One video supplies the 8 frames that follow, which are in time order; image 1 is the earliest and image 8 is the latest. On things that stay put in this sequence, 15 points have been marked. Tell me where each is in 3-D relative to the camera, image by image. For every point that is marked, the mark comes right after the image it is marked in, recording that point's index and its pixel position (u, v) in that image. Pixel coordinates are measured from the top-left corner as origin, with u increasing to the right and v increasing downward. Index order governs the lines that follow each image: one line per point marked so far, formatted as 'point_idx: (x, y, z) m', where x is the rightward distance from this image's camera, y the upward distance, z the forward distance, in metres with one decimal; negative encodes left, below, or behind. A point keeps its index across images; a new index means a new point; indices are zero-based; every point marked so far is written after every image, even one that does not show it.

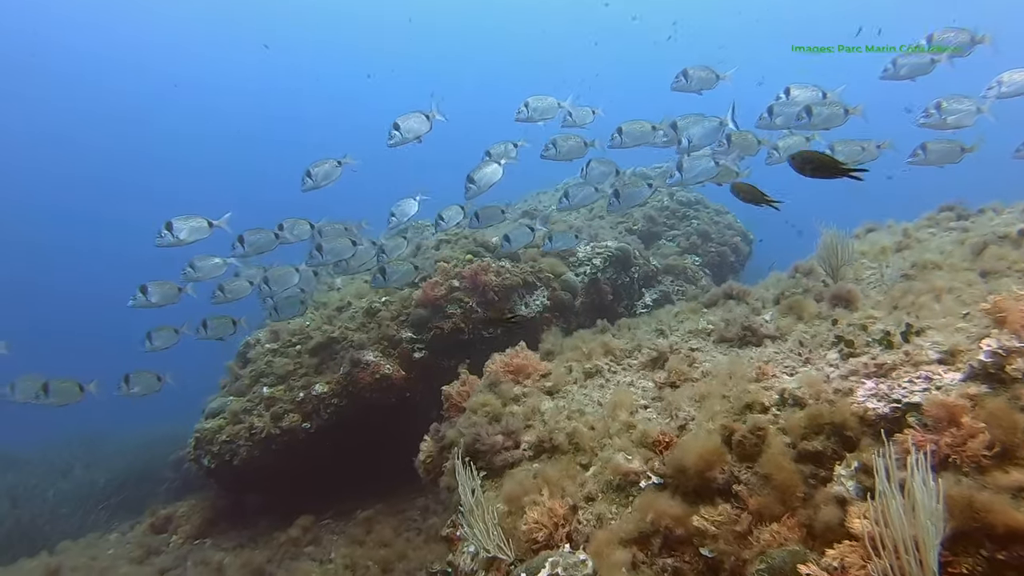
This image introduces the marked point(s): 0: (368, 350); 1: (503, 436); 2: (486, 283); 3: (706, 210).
0: (-1.6, -0.7, +8.2) m
1: (-0.1, -0.9, +4.6) m
2: (-0.3, +0.1, +8.5) m
3: (+3.5, +1.4, +13.5) m
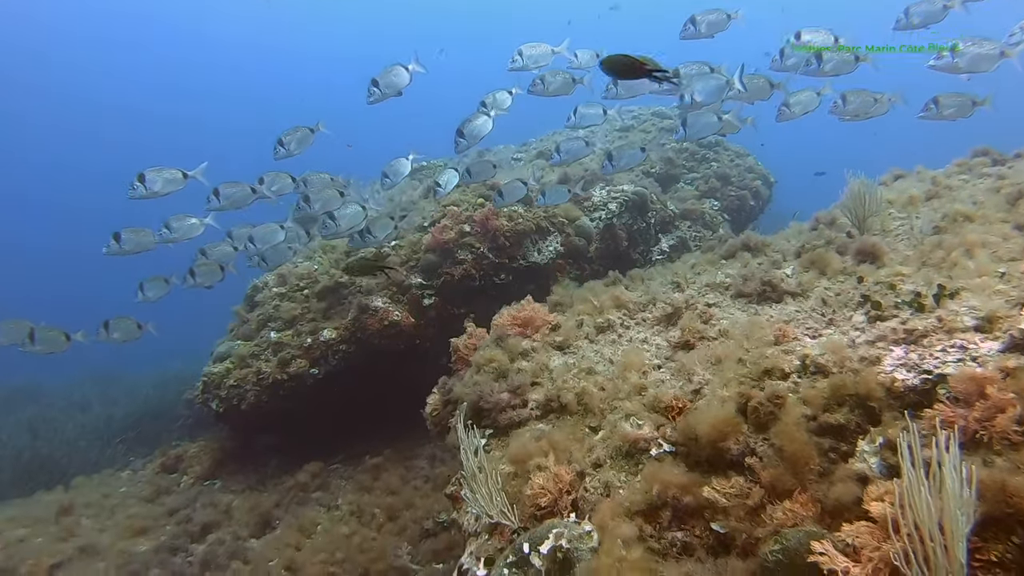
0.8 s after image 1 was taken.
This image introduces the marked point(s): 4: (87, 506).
0: (-1.5, -0.1, +8.0) m
1: (0.0, -0.6, +4.5) m
2: (-0.2, +0.7, +8.3) m
3: (+3.7, +2.3, +13.1) m
4: (-4.4, -2.4, +7.8) m
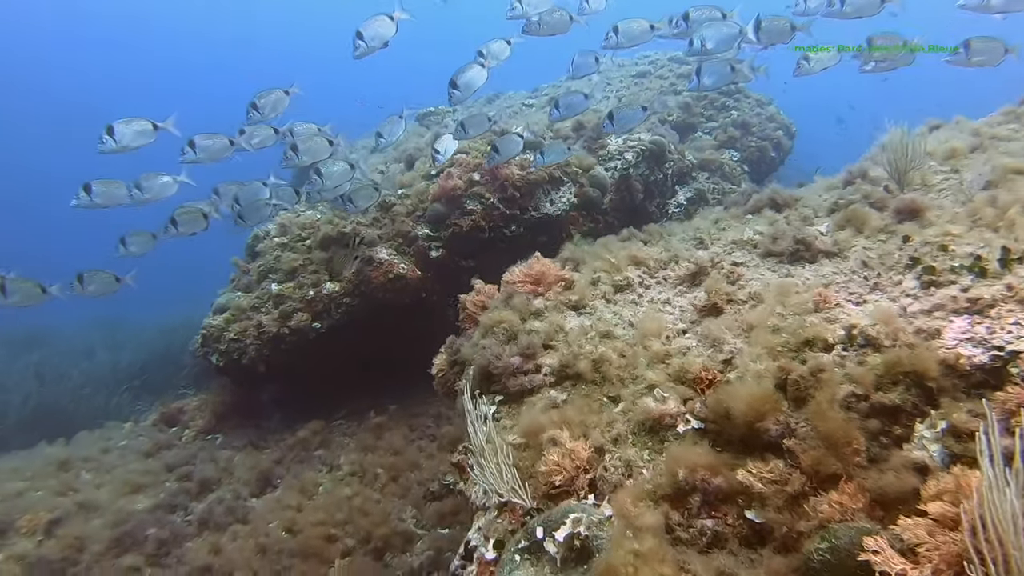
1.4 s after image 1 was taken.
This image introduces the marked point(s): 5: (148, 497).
0: (-1.4, +0.4, +7.7) m
1: (0.0, -0.4, +4.2) m
2: (-0.1, +1.2, +7.9) m
3: (+3.9, +3.1, +12.5) m
4: (-4.4, -1.9, +7.7) m
5: (-3.2, -1.9, +6.5) m
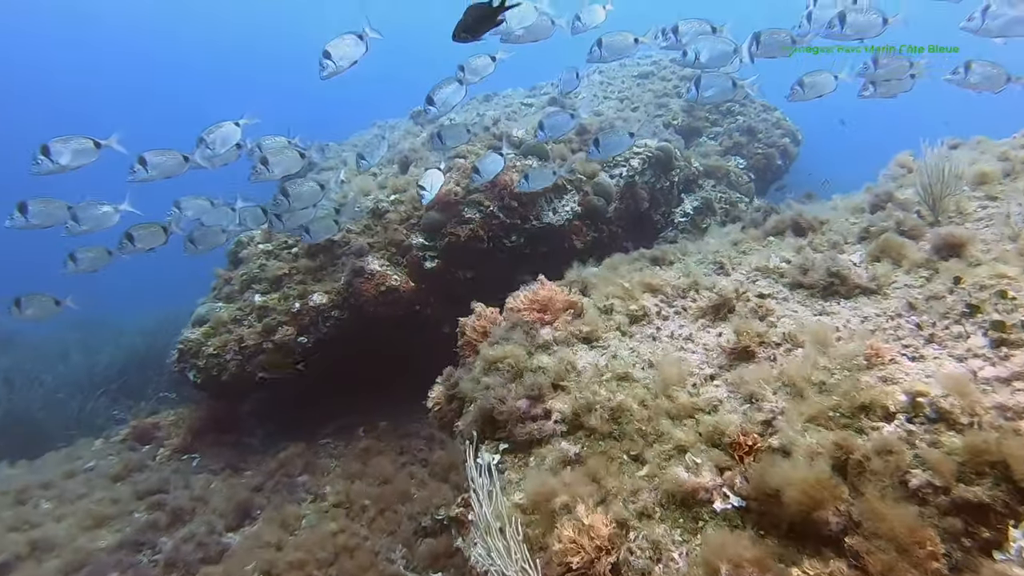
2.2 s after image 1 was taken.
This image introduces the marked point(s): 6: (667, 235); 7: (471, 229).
0: (-1.4, +0.3, +7.2) m
1: (+0.1, -0.6, +3.7) m
2: (-0.1, +1.0, +7.5) m
3: (+3.9, +3.0, +12.1) m
4: (-4.4, -1.9, +7.2) m
5: (-3.2, -2.0, +6.1) m
6: (+1.7, +0.6, +8.6) m
7: (-0.4, +0.6, +7.3) m
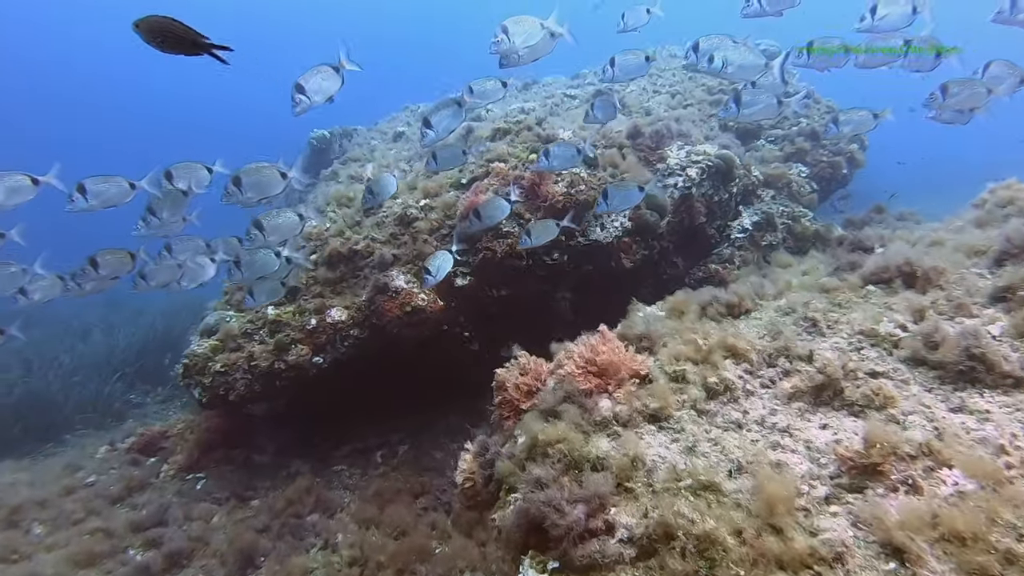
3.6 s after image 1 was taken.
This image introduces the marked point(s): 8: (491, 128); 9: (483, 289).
0: (-1.0, +0.1, +6.5) m
1: (+0.3, -0.9, +3.0) m
2: (+0.3, +0.8, +6.7) m
3: (+4.5, +2.7, +11.1) m
4: (-4.1, -2.0, +6.6) m
5: (-3.0, -2.1, +5.5) m
6: (+2.2, +0.4, +7.8) m
7: (0.0, +0.4, +6.5) m
8: (-0.2, +1.8, +8.4) m
9: (-0.3, 0.0, +6.6) m
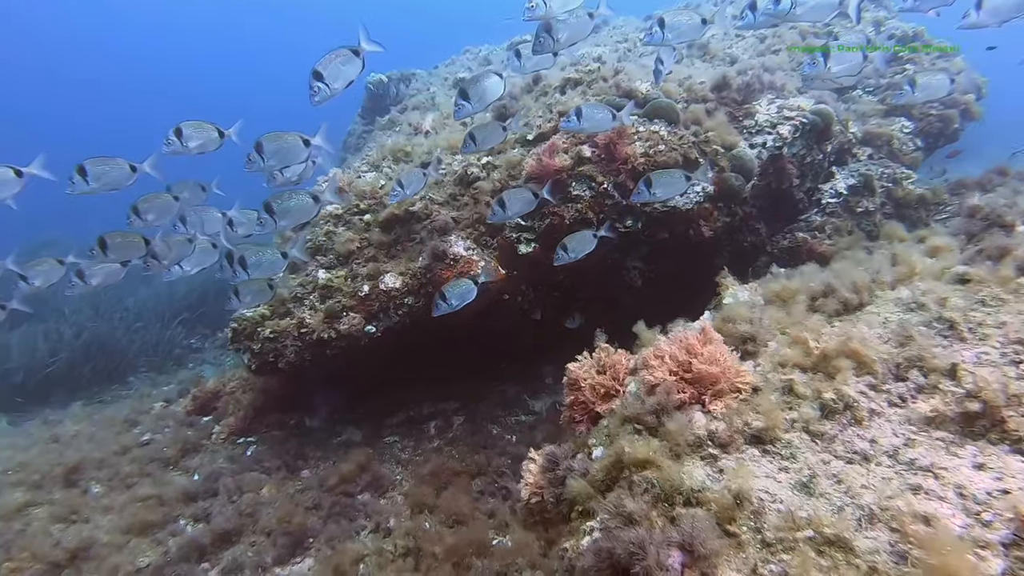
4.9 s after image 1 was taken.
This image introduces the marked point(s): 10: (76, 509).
0: (-0.4, +0.4, +6.0) m
1: (+0.6, -0.9, +2.5) m
2: (+0.9, +1.1, +6.0) m
3: (+5.4, +3.1, +10.0) m
4: (-3.6, -1.6, +6.5) m
5: (-2.5, -1.8, +5.3) m
6: (+2.8, +0.6, +7.0) m
7: (+0.5, +0.6, +5.9) m
8: (+0.5, +2.2, +7.7) m
9: (+0.3, +0.2, +6.1) m
10: (-3.4, -1.7, +5.9) m
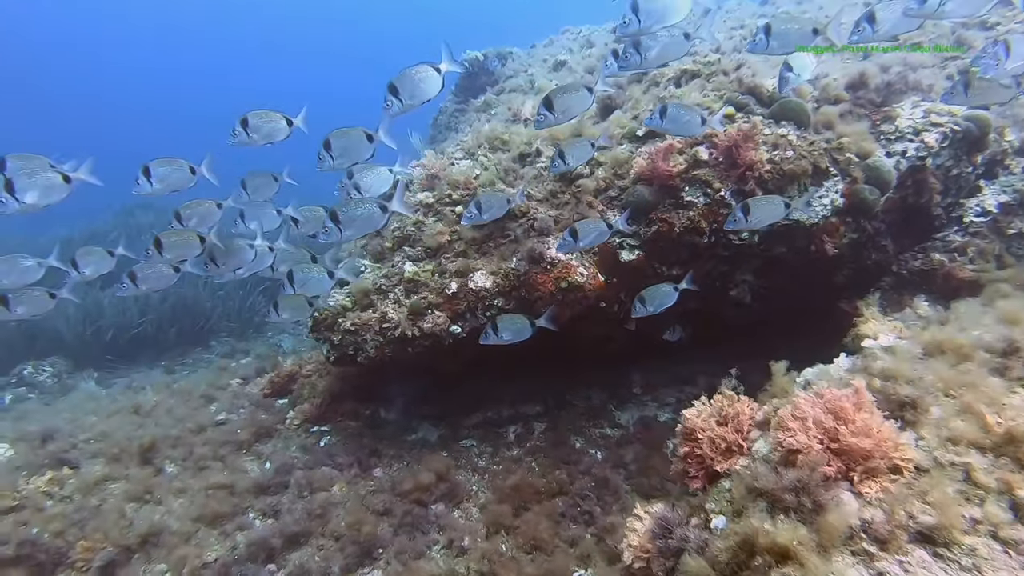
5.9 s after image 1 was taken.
0: (+0.3, +0.4, +5.6) m
1: (+0.9, -1.1, +2.0) m
2: (+1.7, +0.9, +5.4) m
3: (+6.7, +2.8, +8.9) m
4: (-2.9, -1.4, +6.4) m
5: (-2.0, -1.7, +5.1) m
6: (+3.6, +0.4, +6.3) m
7: (+1.3, +0.5, +5.4) m
8: (+1.6, +2.1, +7.1) m
9: (+1.0, +0.2, +5.6) m
10: (-2.8, -1.5, +5.8) m
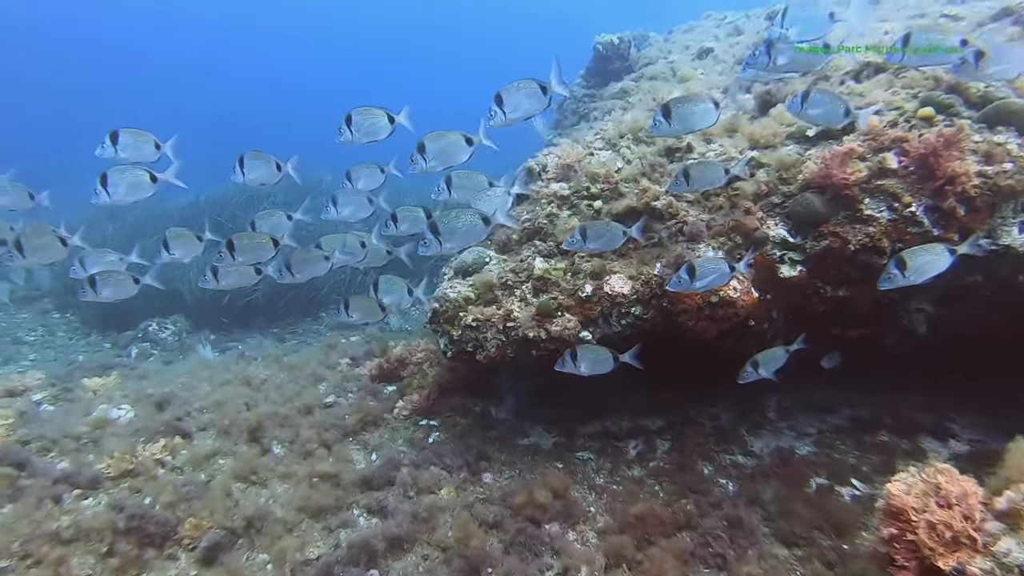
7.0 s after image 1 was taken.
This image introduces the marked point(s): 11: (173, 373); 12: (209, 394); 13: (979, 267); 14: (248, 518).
0: (+1.3, +0.3, +5.0) m
1: (+1.3, -1.3, +1.4) m
2: (+2.7, +0.7, +4.6) m
3: (+8.3, +2.2, +7.4) m
4: (-2.0, -1.2, +6.3) m
5: (-1.2, -1.6, +4.9) m
6: (+4.7, 0.0, +5.2) m
7: (+2.2, +0.3, +4.7) m
8: (+2.9, +1.9, +6.3) m
9: (+2.0, 0.0, +4.9) m
10: (-1.9, -1.4, +5.6) m
11: (-3.5, -0.9, +7.7) m
12: (-2.8, -1.0, +6.8) m
13: (+3.0, +0.1, +4.7) m
14: (-1.8, -1.5, +4.9) m
